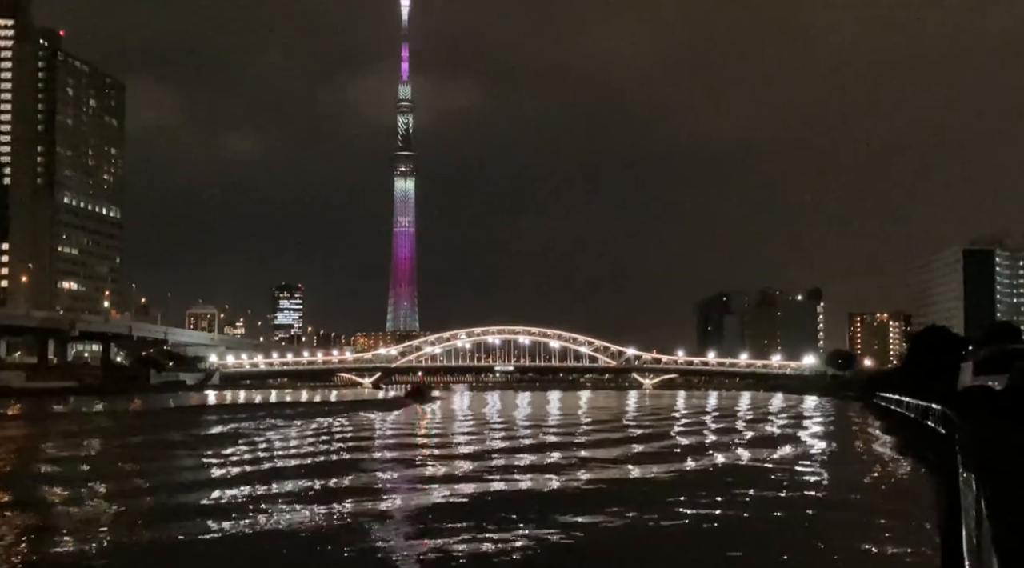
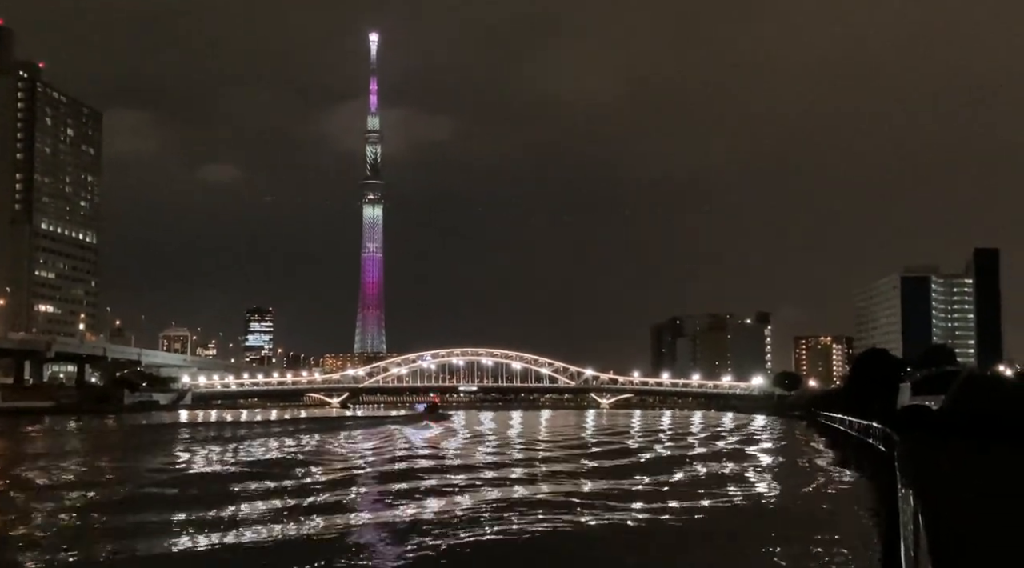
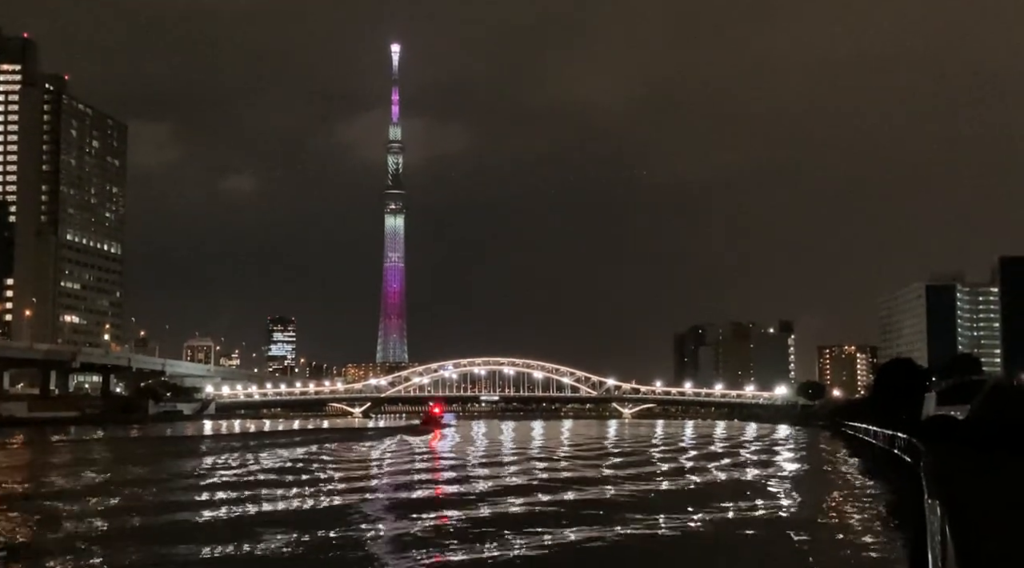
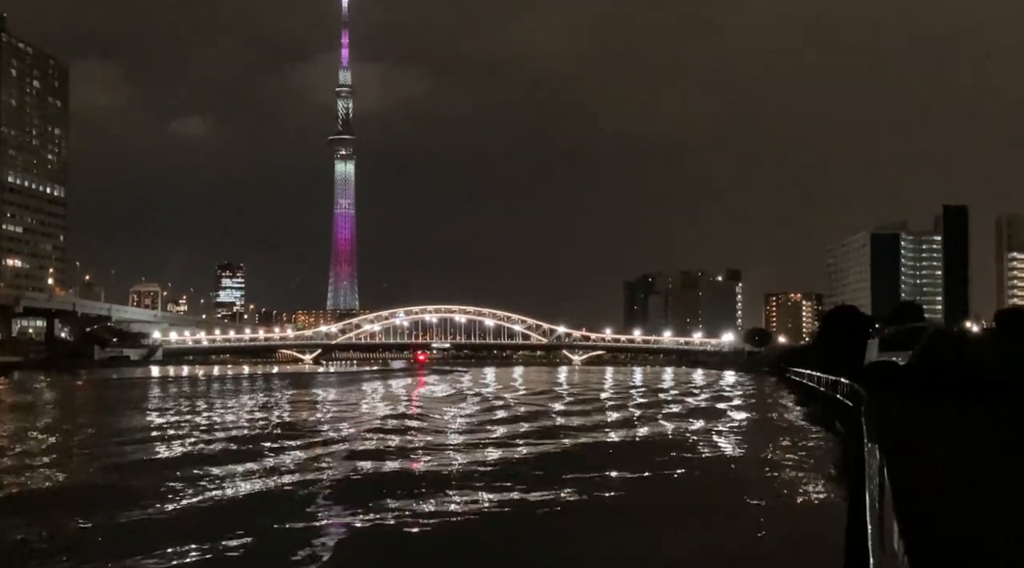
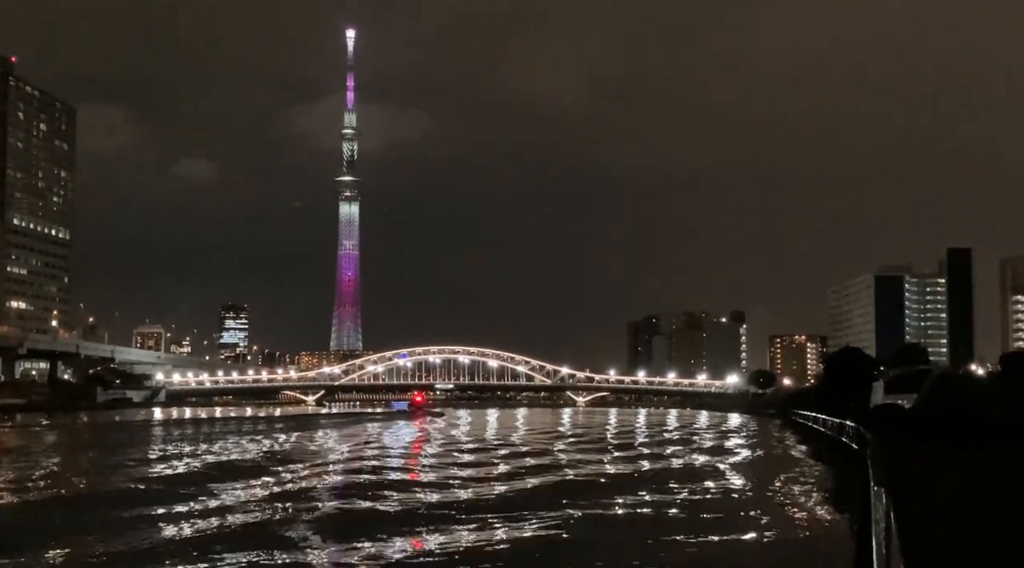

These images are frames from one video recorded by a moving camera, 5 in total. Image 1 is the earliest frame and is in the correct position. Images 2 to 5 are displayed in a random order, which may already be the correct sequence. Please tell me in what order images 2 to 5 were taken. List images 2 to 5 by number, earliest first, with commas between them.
3, 2, 5, 4
